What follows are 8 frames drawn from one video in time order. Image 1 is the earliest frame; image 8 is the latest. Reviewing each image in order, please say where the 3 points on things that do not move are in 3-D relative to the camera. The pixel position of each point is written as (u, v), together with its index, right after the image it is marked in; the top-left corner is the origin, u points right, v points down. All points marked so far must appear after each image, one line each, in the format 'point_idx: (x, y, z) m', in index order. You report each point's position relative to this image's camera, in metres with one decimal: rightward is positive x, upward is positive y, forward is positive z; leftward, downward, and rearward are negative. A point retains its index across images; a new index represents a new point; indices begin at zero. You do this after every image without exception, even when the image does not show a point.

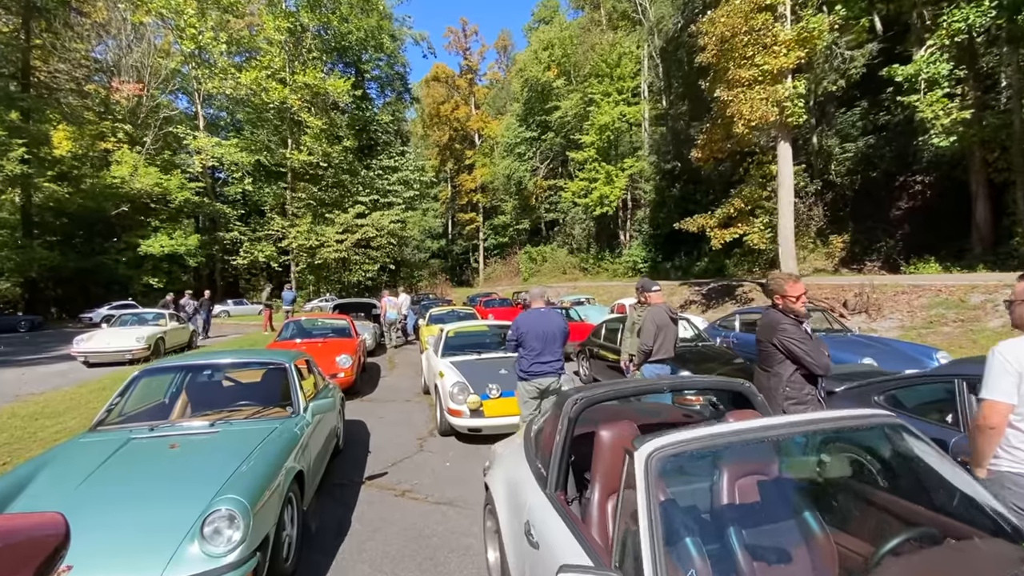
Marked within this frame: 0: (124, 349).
0: (-9.7, -1.5, +11.9) m
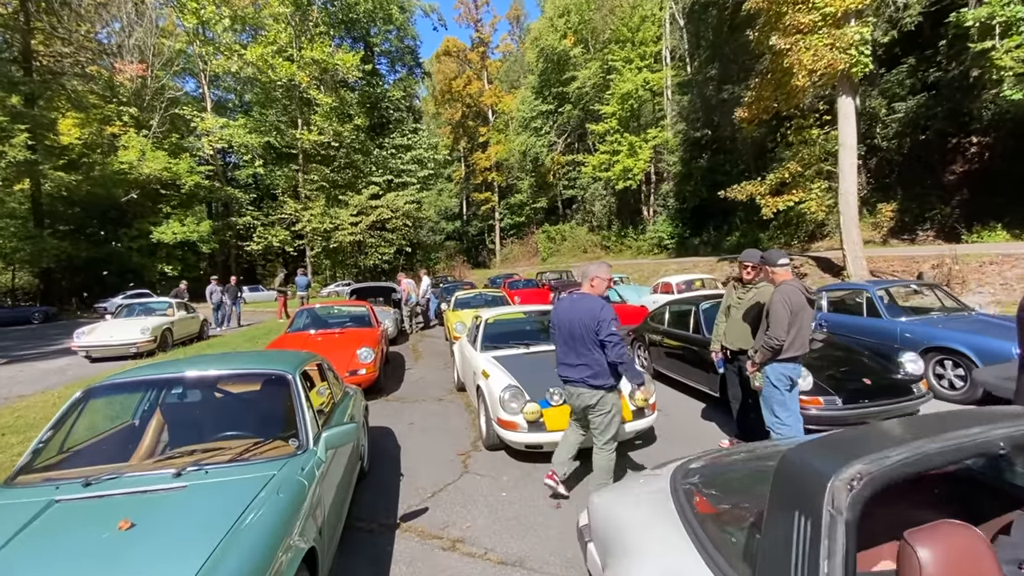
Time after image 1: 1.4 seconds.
0: (-8.9, -1.3, +11.1) m
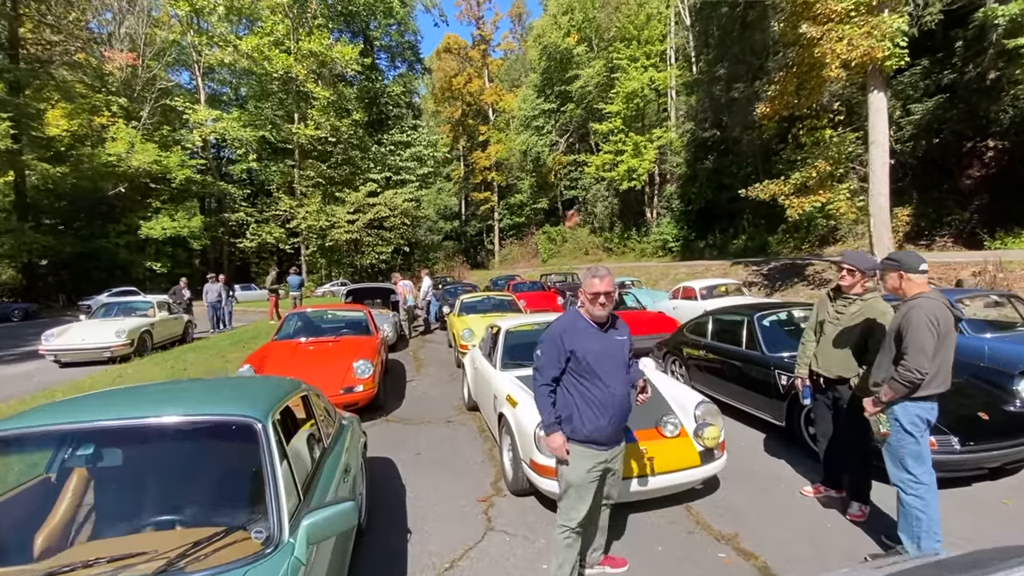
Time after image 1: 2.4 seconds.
0: (-8.7, -1.2, +10.1) m
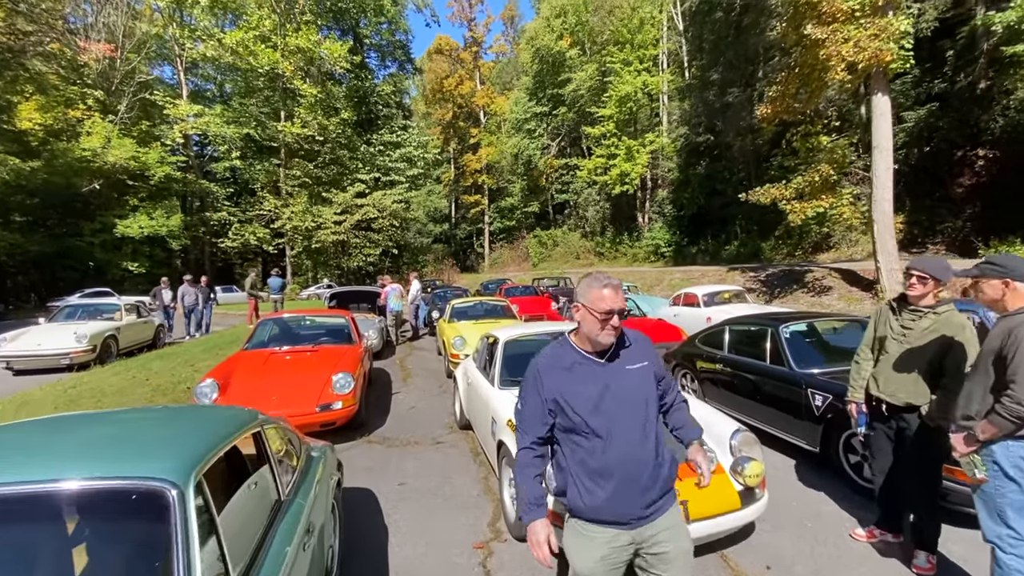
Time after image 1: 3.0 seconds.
0: (-8.8, -1.3, +9.4) m
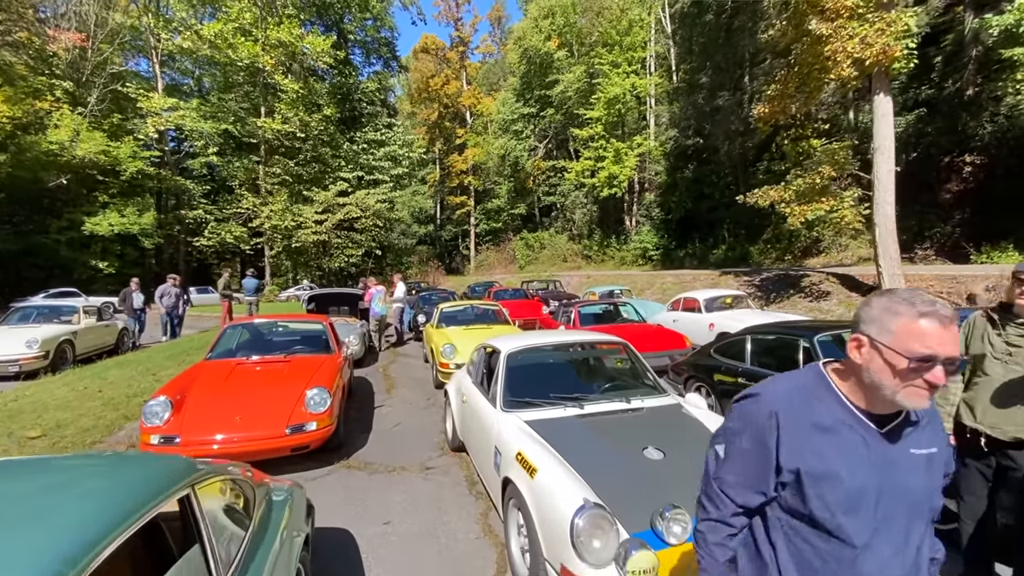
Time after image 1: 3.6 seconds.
0: (-9.0, -1.3, +8.5) m
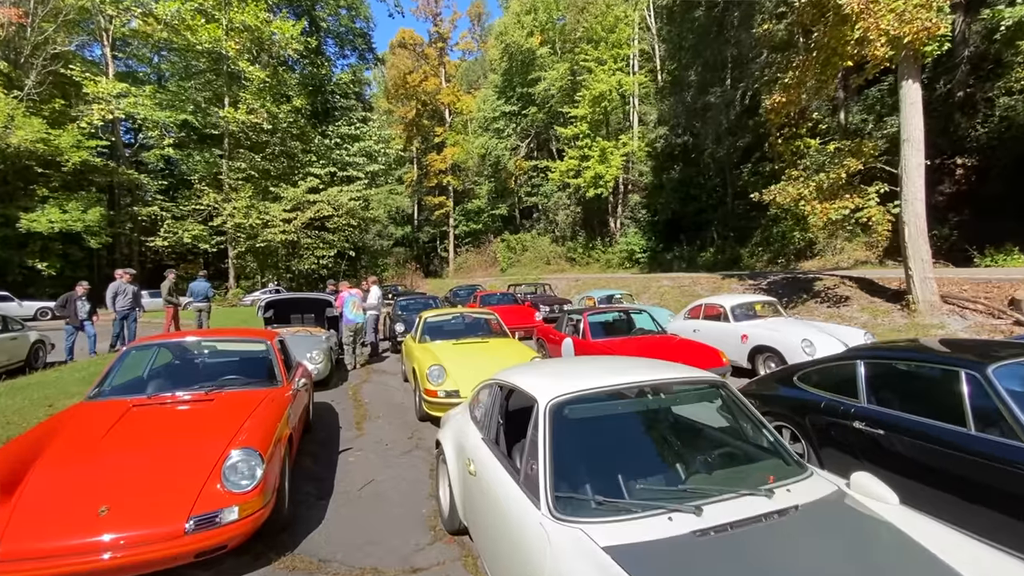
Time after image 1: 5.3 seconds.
0: (-9.0, -1.3, +6.5) m
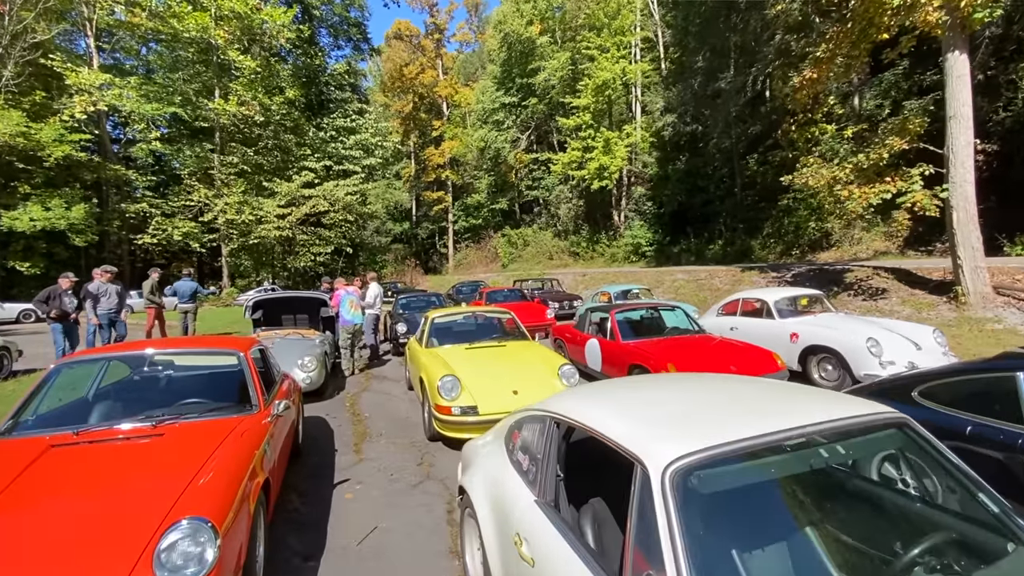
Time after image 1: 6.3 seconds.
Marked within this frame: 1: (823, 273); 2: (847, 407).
0: (-8.7, -1.4, +5.6) m
1: (+8.4, +0.4, +13.0) m
2: (+1.3, -0.5, +1.8) m
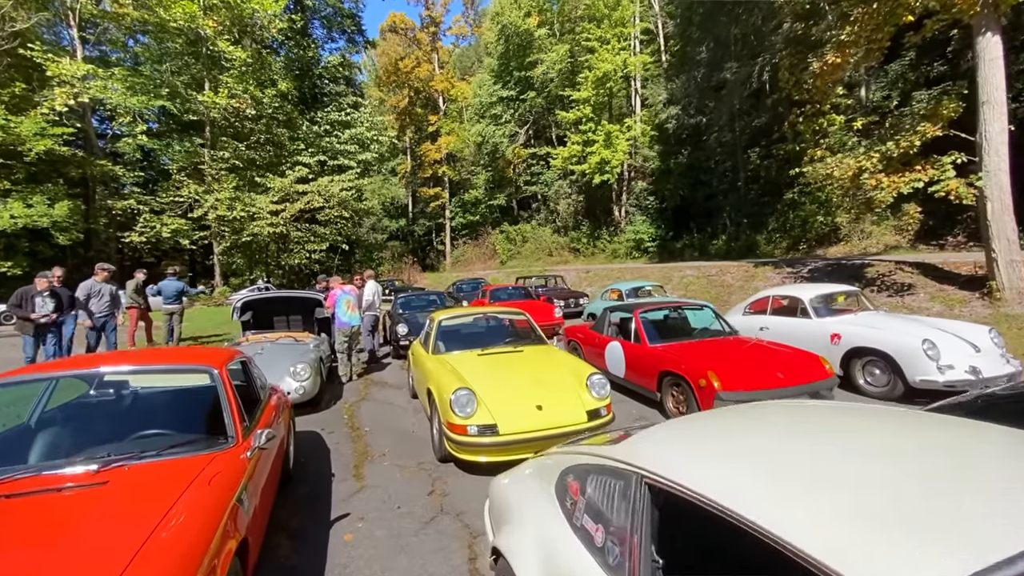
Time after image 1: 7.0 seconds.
0: (-8.5, -1.4, +4.9) m
1: (+8.5, +0.5, +12.5) m
2: (+1.5, -0.5, +1.2) m
